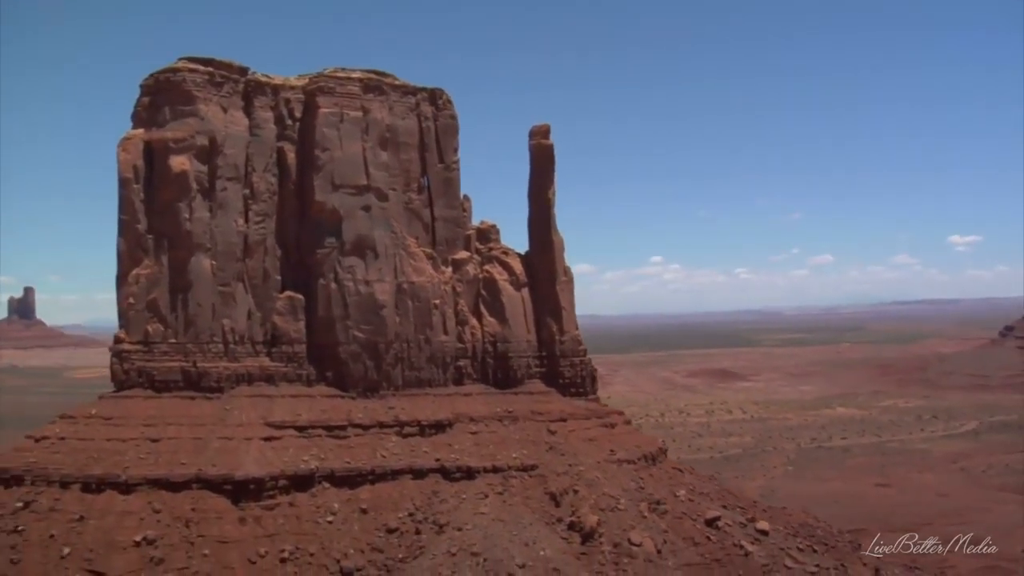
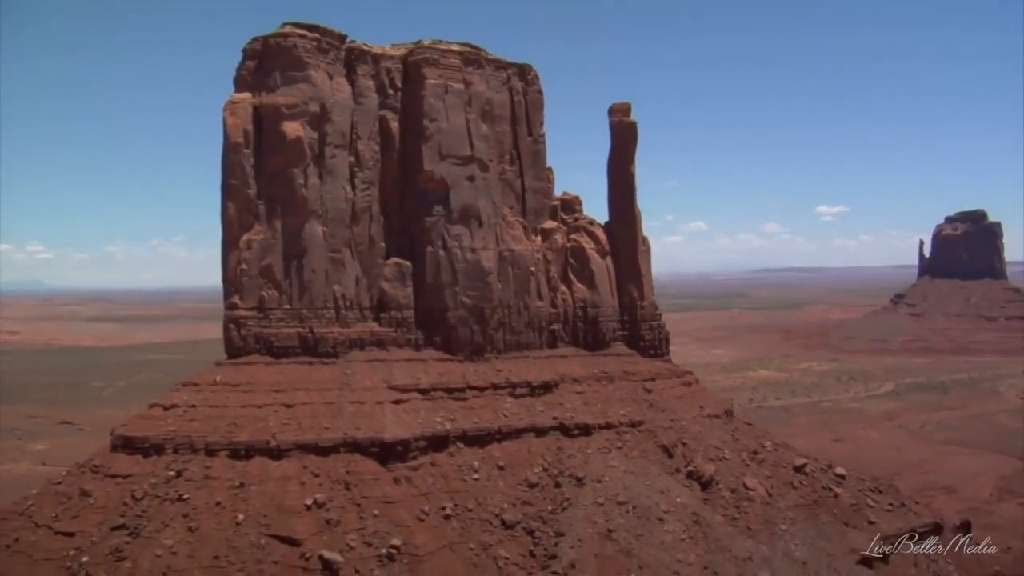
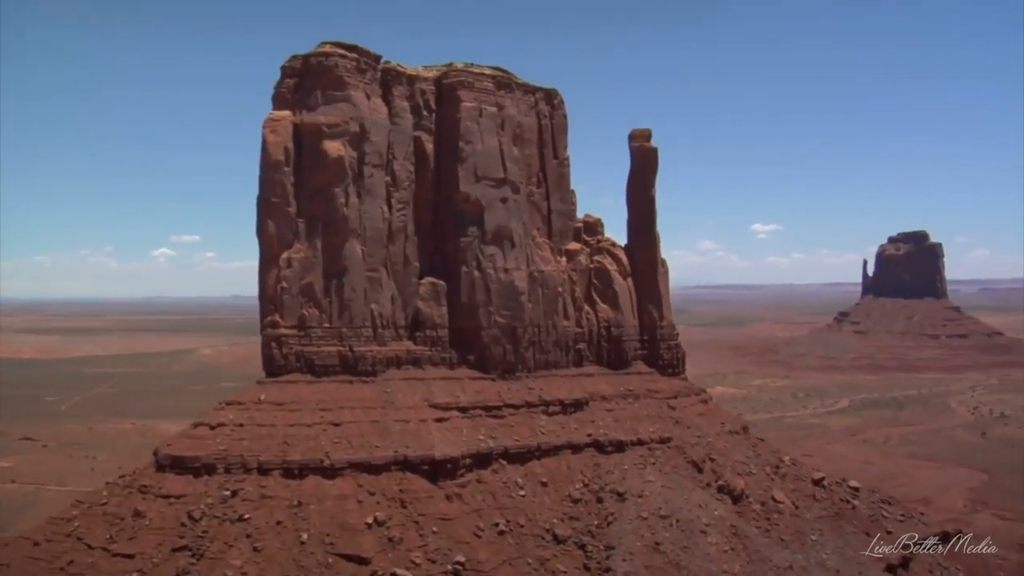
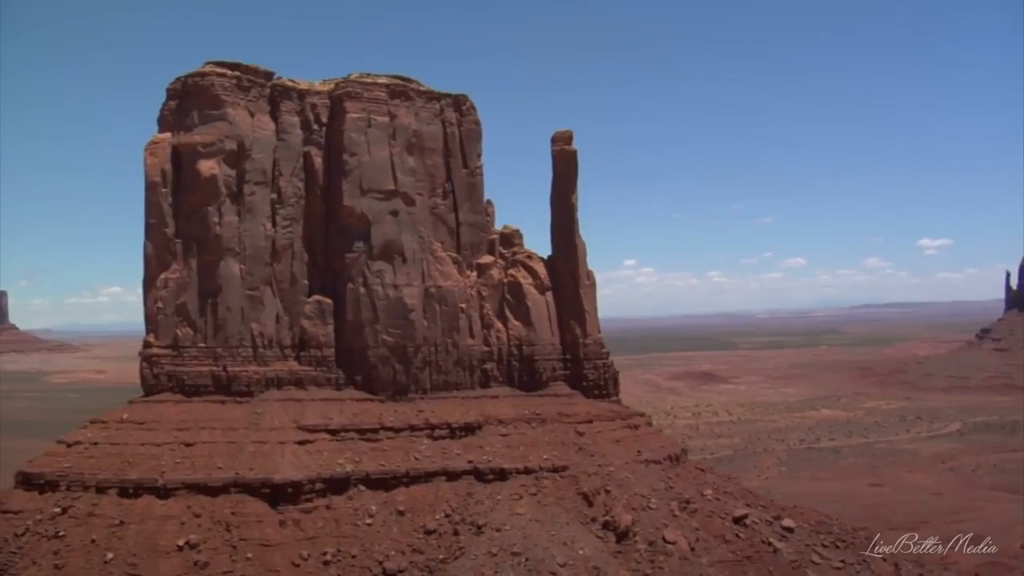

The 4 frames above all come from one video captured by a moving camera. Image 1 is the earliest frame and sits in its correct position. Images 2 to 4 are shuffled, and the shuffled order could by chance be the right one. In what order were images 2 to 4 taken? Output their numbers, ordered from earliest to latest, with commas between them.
4, 2, 3
